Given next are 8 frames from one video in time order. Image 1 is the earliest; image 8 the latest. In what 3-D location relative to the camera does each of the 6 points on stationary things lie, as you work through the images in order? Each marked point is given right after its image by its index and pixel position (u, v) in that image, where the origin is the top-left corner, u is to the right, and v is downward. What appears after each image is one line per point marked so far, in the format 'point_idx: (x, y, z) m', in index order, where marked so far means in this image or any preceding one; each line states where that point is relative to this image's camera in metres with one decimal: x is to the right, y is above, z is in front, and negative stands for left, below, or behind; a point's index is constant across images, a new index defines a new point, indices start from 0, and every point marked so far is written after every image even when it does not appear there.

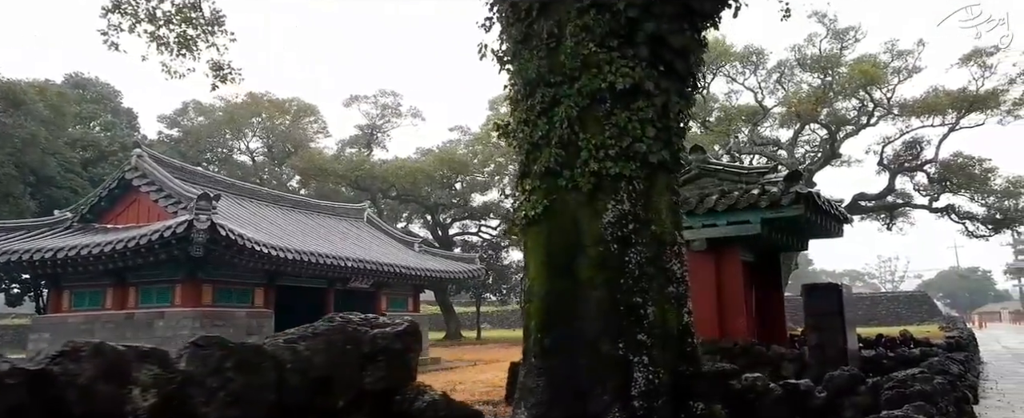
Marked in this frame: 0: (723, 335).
0: (+2.6, -1.6, +8.7) m
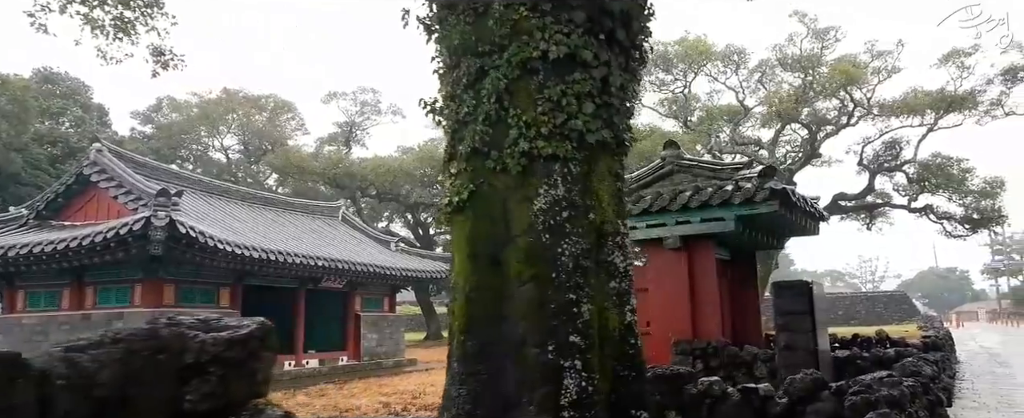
0: (+2.2, -1.5, +8.4) m
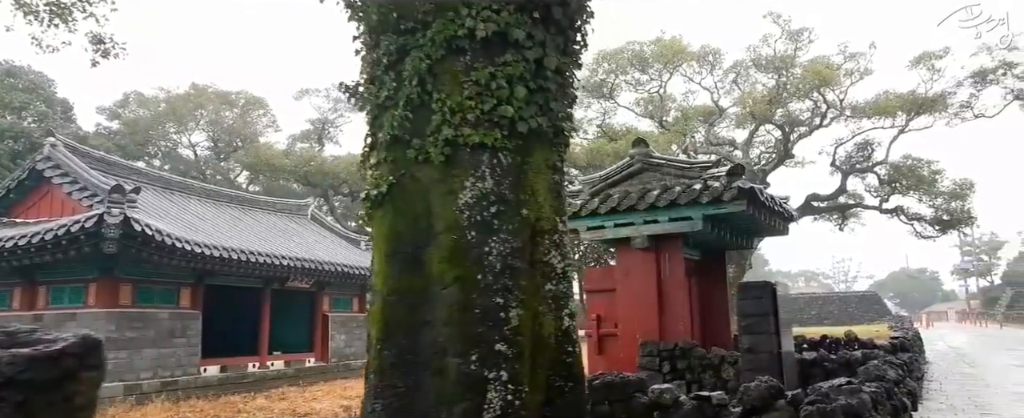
0: (+1.8, -1.5, +8.2) m
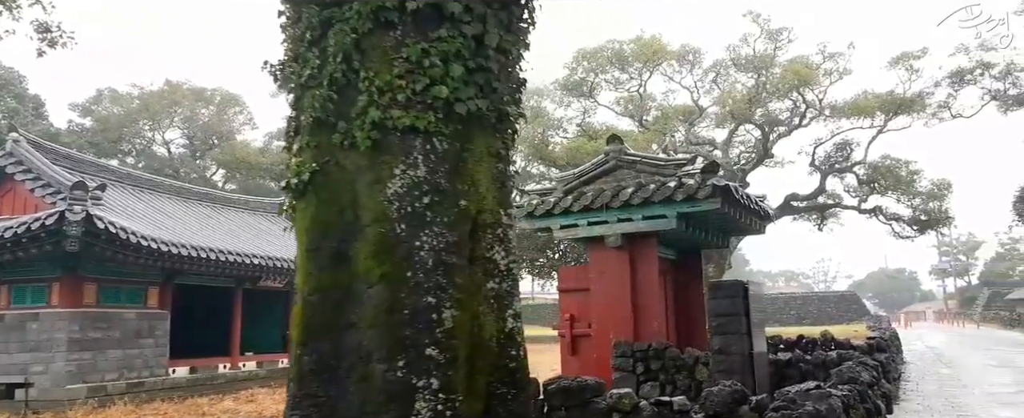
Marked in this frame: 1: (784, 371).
0: (+1.4, -1.5, +8.1) m
1: (+2.7, -1.6, +7.0) m
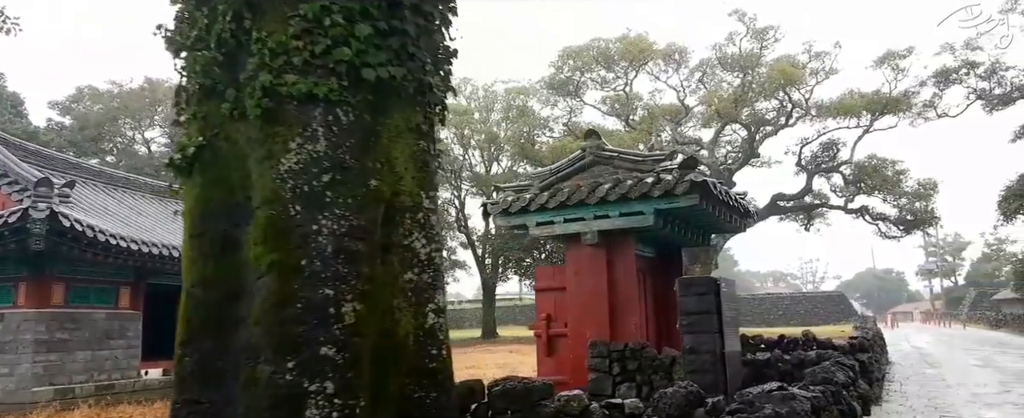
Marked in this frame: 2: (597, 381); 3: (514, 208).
0: (+1.1, -1.4, +7.9) m
1: (+2.4, -1.6, +6.8) m
2: (+0.9, -1.9, +7.8) m
3: (0.0, 0.0, +8.4) m
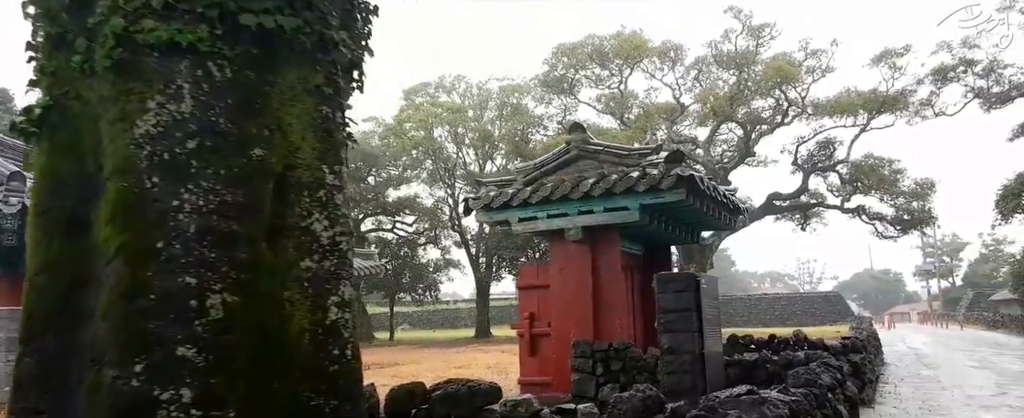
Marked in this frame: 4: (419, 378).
0: (+0.9, -1.4, +7.6) m
1: (+2.2, -1.5, +6.5) m
2: (+0.7, -1.9, +7.5) m
3: (-0.2, +0.1, +8.1) m
4: (-1.7, -3.2, +13.3) m
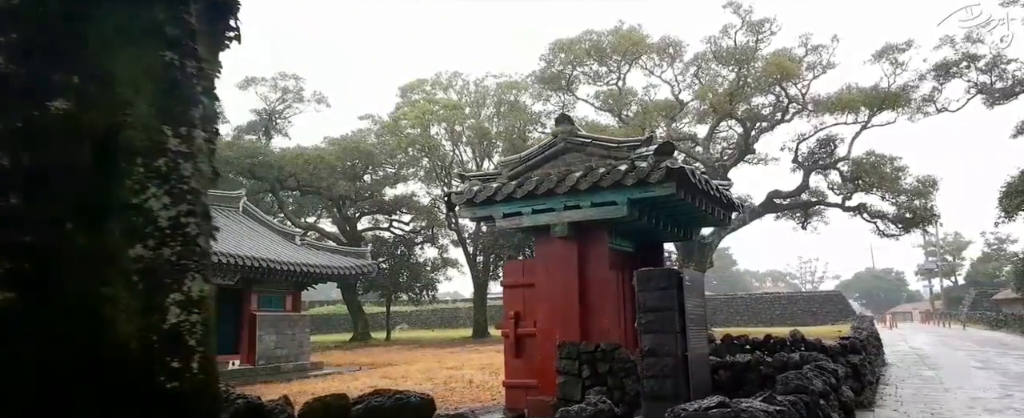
0: (+0.8, -1.3, +7.3) m
1: (+2.0, -1.5, +6.2) m
2: (+0.5, -1.8, +7.2) m
3: (-0.4, +0.1, +7.8) m
4: (-1.9, -3.1, +12.9) m
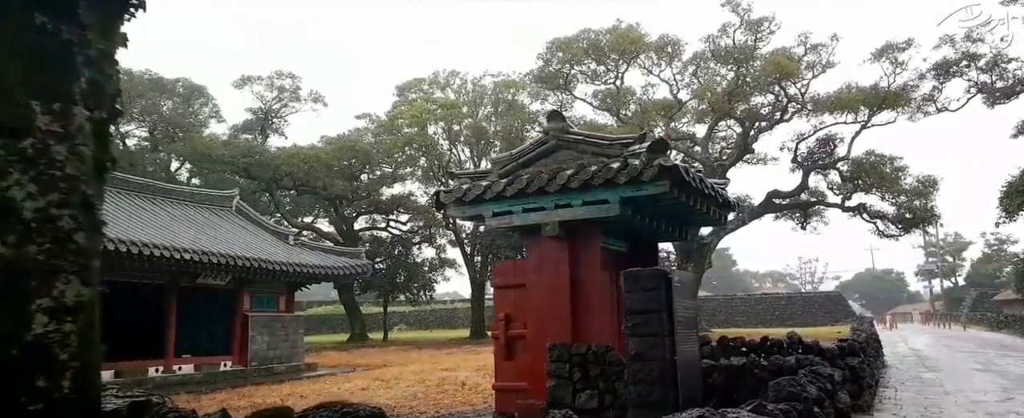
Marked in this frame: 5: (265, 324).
0: (+0.6, -1.3, +7.1) m
1: (+1.9, -1.4, +6.0) m
2: (+0.4, -1.8, +7.0) m
3: (-0.5, +0.1, +7.6) m
4: (-2.0, -3.1, +12.8) m
5: (-5.8, -2.7, +16.3) m
